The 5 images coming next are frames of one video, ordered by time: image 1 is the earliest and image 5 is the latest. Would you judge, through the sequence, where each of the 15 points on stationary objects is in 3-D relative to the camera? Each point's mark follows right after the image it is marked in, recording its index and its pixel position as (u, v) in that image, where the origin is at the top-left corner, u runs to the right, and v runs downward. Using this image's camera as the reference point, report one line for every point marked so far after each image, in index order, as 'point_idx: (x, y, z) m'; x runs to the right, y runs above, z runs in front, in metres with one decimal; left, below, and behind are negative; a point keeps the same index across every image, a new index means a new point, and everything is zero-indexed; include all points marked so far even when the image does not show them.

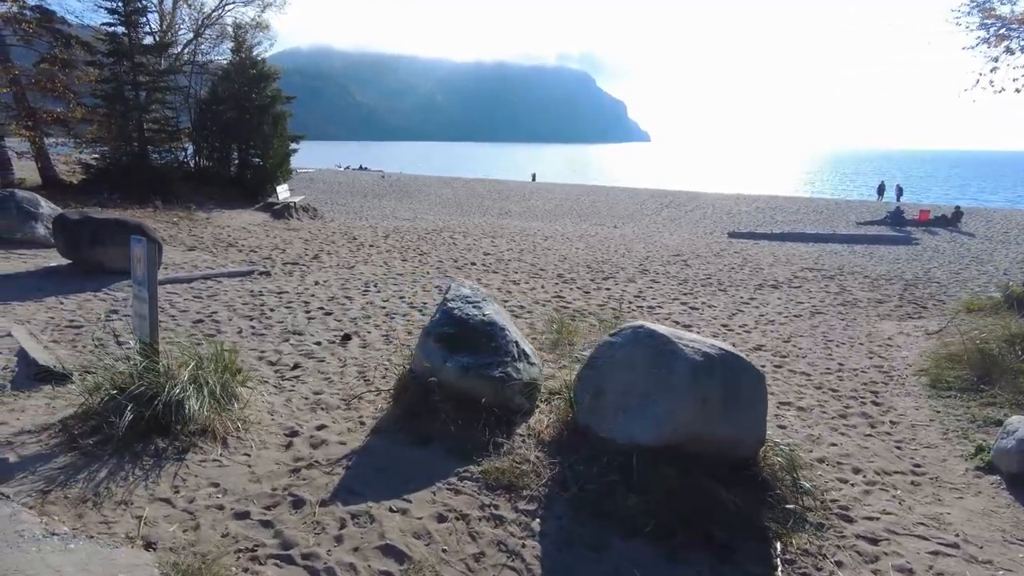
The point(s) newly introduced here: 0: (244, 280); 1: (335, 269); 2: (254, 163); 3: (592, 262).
0: (-3.4, +0.1, +8.2) m
1: (-2.6, +0.3, +9.4) m
2: (-7.2, +3.5, +17.6) m
3: (+1.6, +0.5, +12.6) m
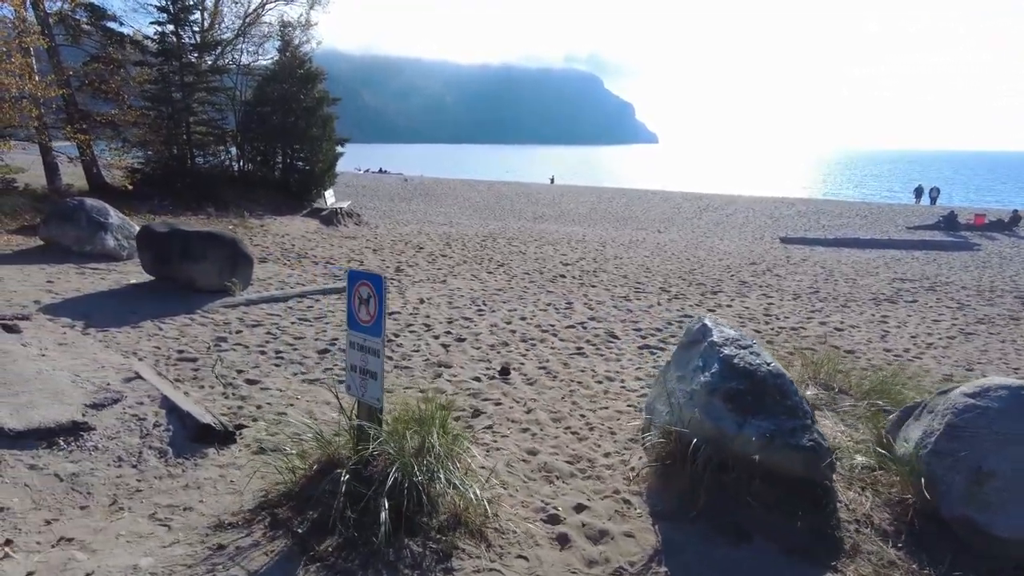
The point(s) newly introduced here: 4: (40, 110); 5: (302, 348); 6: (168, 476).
0: (-2.0, -0.1, +7.4) m
1: (-1.1, +0.1, +8.6) m
2: (-5.7, +3.2, +16.9) m
3: (+3.1, +0.3, +11.7) m
4: (-8.3, +3.1, +11.0) m
5: (-1.8, -0.5, +5.4) m
6: (-1.6, -0.9, +3.0) m
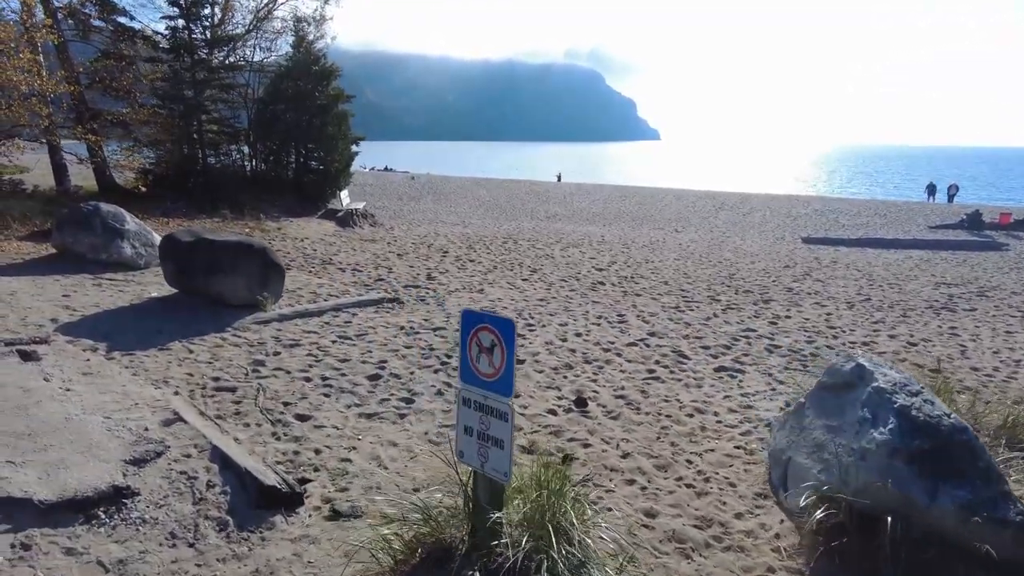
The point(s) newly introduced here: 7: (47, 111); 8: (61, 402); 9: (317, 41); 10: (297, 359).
0: (-1.4, -0.3, +6.8) m
1: (-0.6, -0.1, +8.0) m
2: (-5.1, +3.1, +16.3) m
3: (+3.7, +0.2, +11.2) m
4: (-7.7, +3.0, +10.5) m
5: (-1.2, -0.7, +4.9) m
6: (-1.1, -1.0, +2.4) m
7: (-7.4, +2.8, +10.0) m
8: (-2.4, -0.6, +3.4) m
9: (-5.1, +6.5, +16.5) m
10: (-1.7, -0.6, +5.1) m
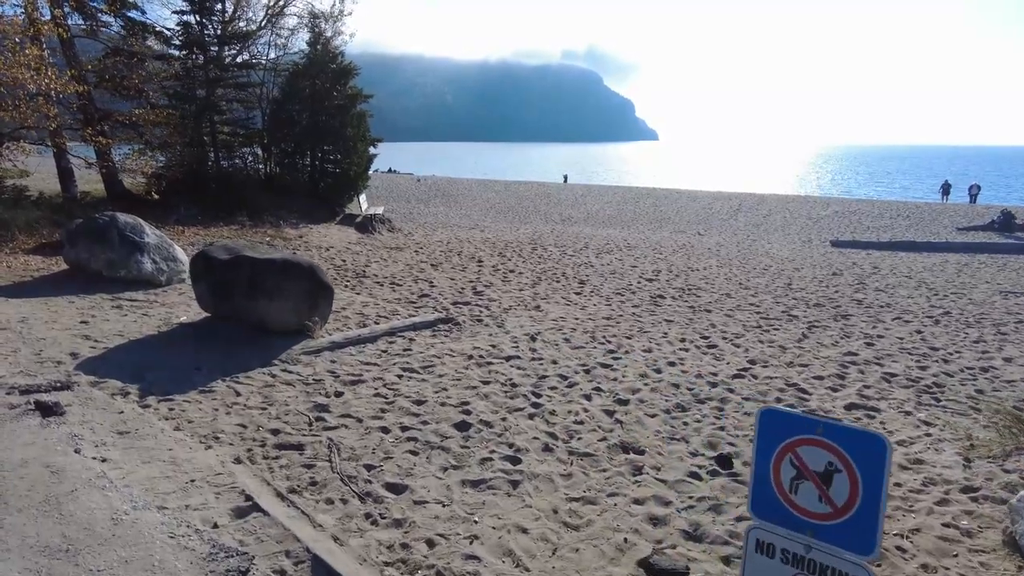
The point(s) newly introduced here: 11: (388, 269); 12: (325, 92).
0: (-0.7, -0.5, +6.0) m
1: (+0.2, -0.3, +7.2) m
2: (-4.4, +2.9, +15.5) m
3: (+4.4, 0.0, +10.4) m
4: (-7.0, +2.7, +9.7) m
5: (-0.5, -0.9, +4.1) m
6: (-0.3, -1.2, +1.6) m
7: (-6.7, +2.6, +9.2) m
8: (-1.7, -0.8, +2.6) m
9: (-4.4, +6.2, +15.7) m
10: (-1.0, -0.8, +4.3) m
11: (-1.9, +0.3, +9.7) m
12: (-4.5, +4.7, +15.0) m
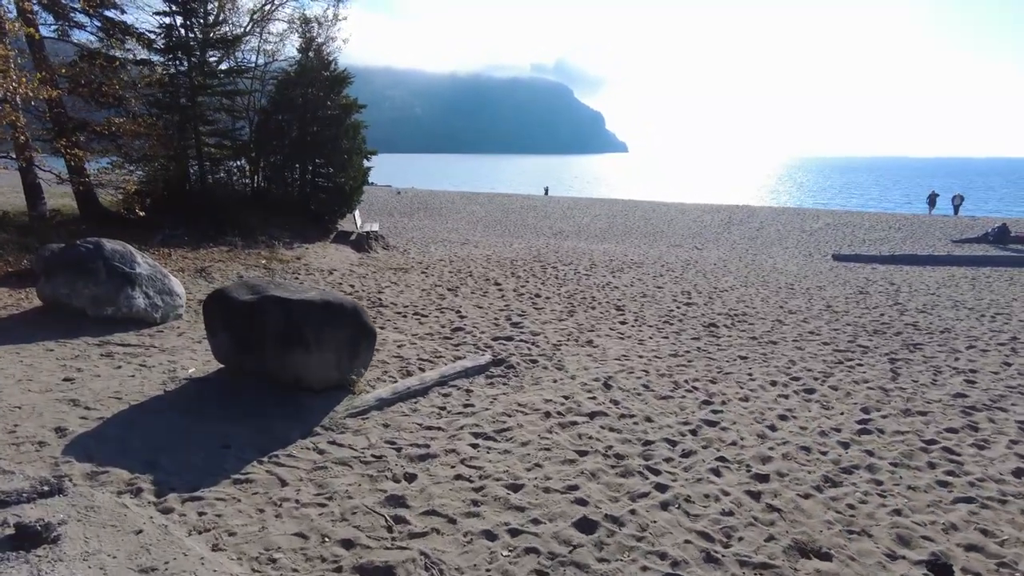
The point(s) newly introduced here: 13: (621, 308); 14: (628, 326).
0: (-0.1, -0.8, +5.1) m
1: (+0.7, -0.6, +6.3) m
2: (-4.3, +2.4, +14.5) m
3: (+4.8, -0.4, +9.7) m
4: (-6.6, +2.3, +8.5) m
5: (+0.2, -1.1, +3.1) m
6: (+0.5, -1.5, +0.7) m
7: (-6.3, +2.1, +8.1) m
8: (-0.9, -1.1, +1.6) m
9: (-4.3, +5.7, +14.7) m
10: (-0.3, -1.1, +3.4) m
11: (-1.5, -0.1, +8.7) m
12: (-4.3, +4.1, +14.0) m
13: (+1.5, -0.3, +8.8) m
14: (+1.4, -0.5, +7.6) m
